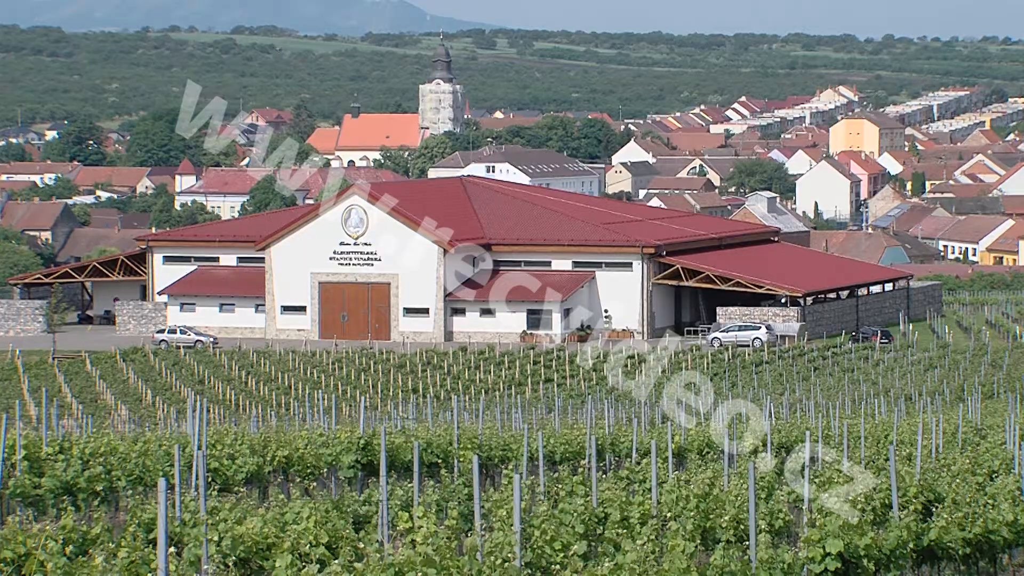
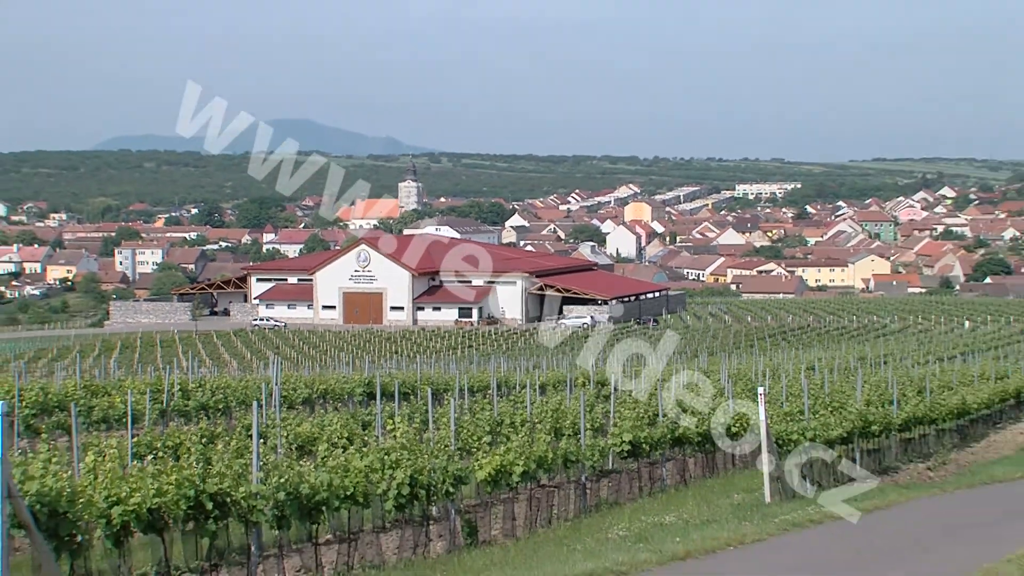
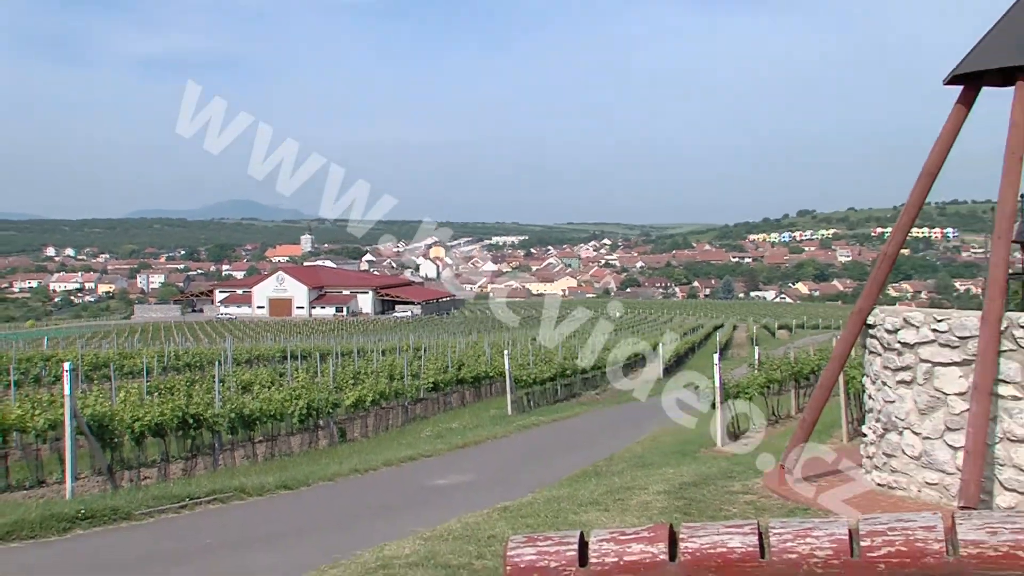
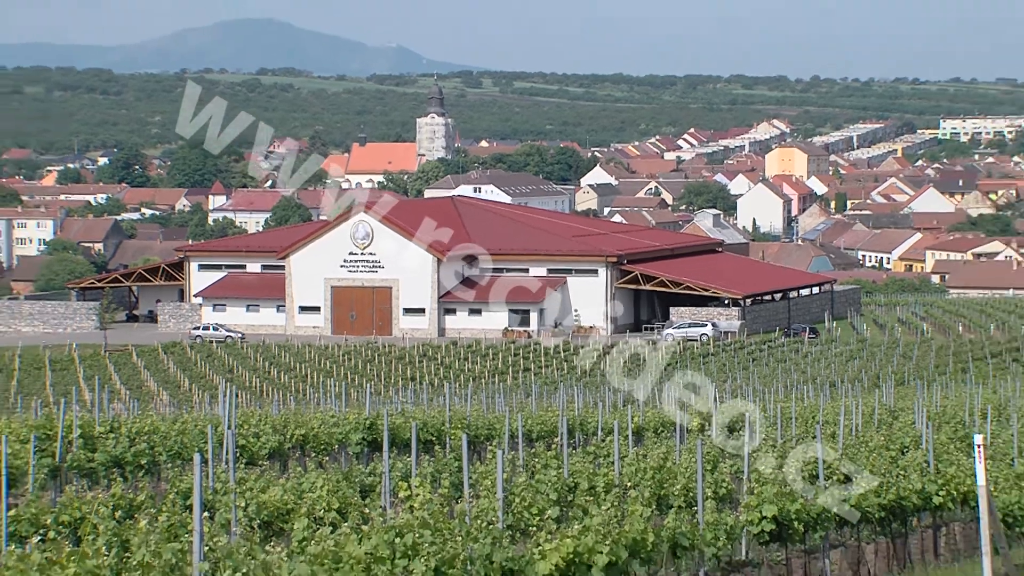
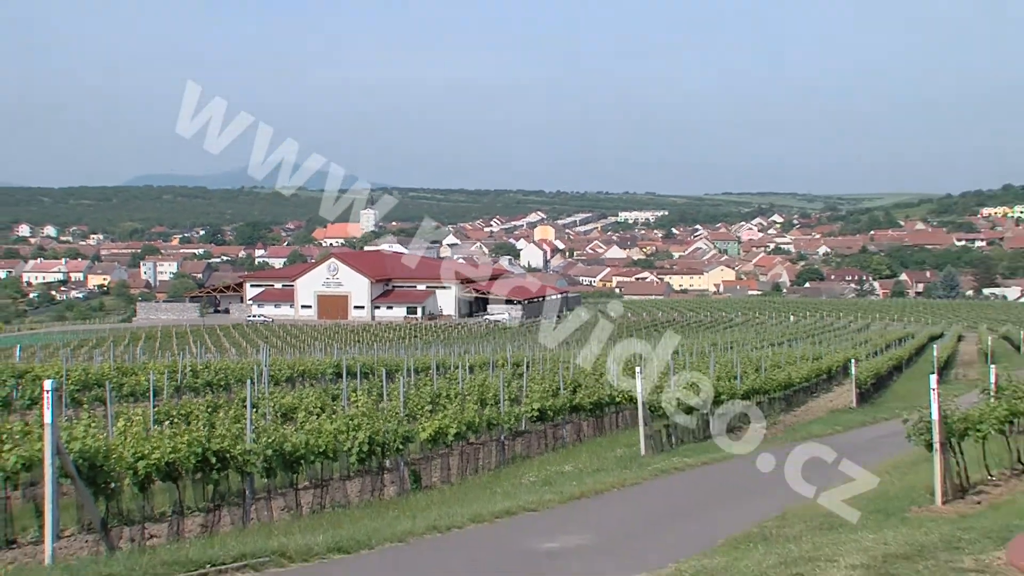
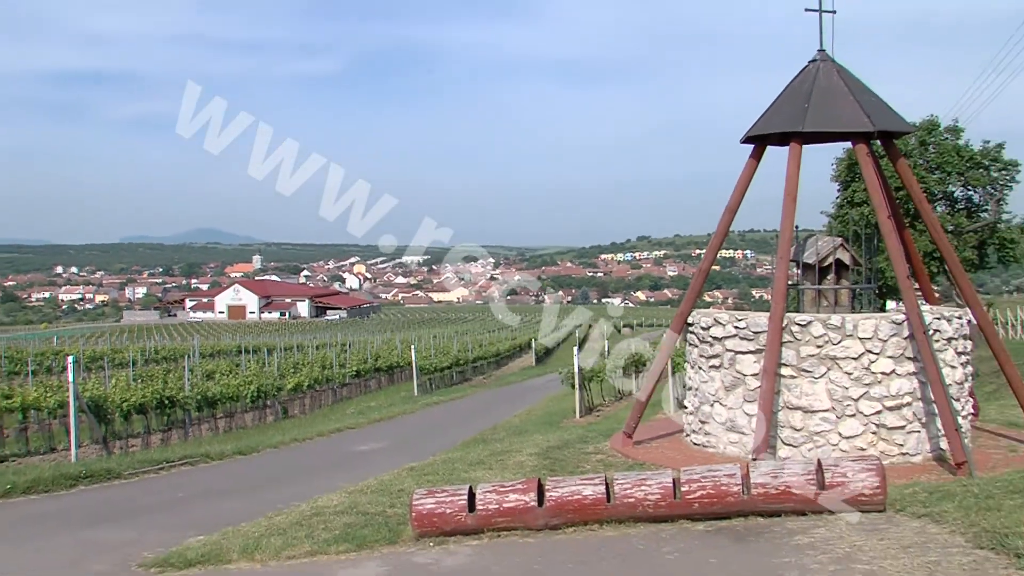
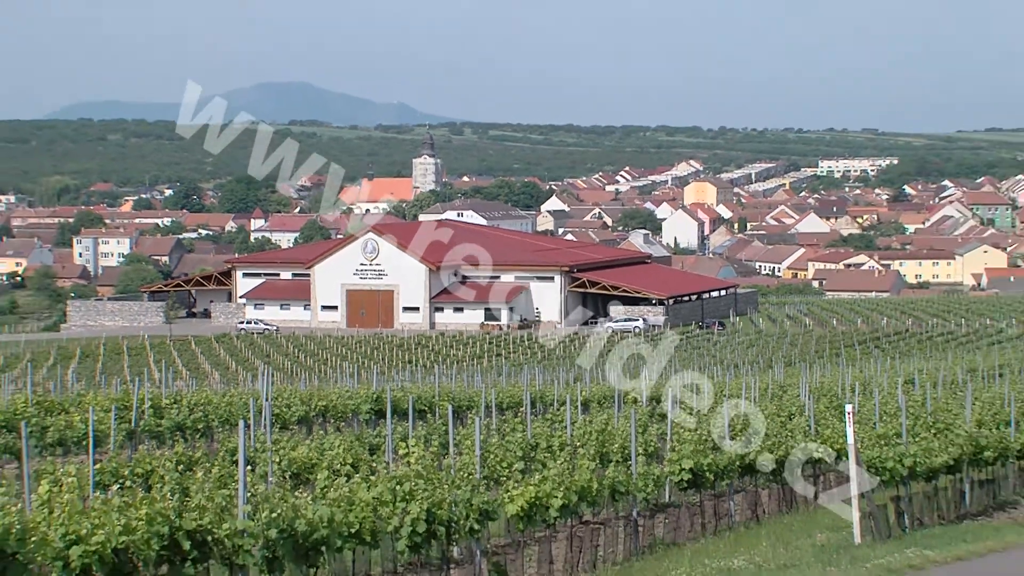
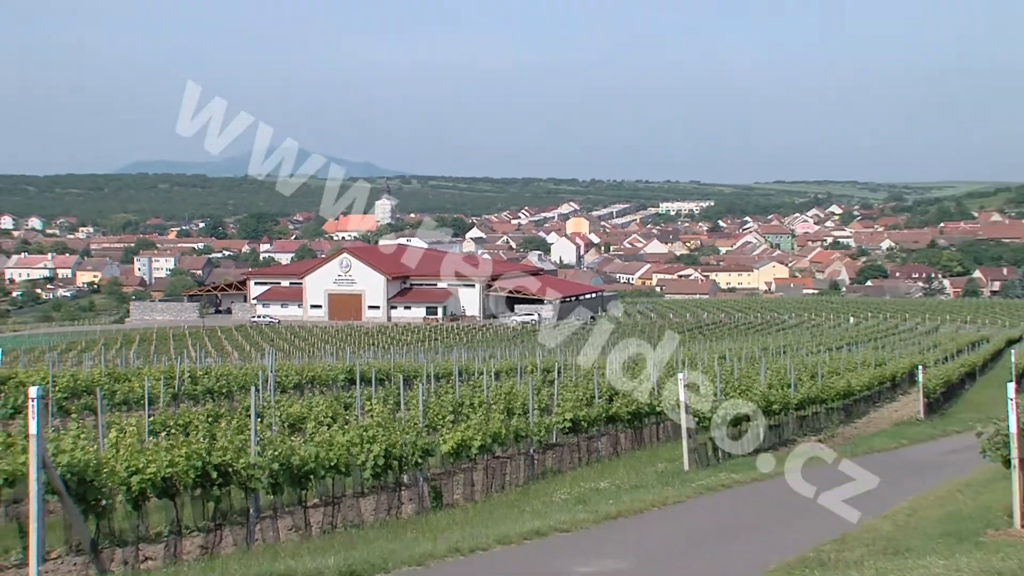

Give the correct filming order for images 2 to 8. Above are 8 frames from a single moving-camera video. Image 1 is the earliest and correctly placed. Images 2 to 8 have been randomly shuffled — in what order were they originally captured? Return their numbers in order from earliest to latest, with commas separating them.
4, 7, 2, 8, 5, 3, 6
